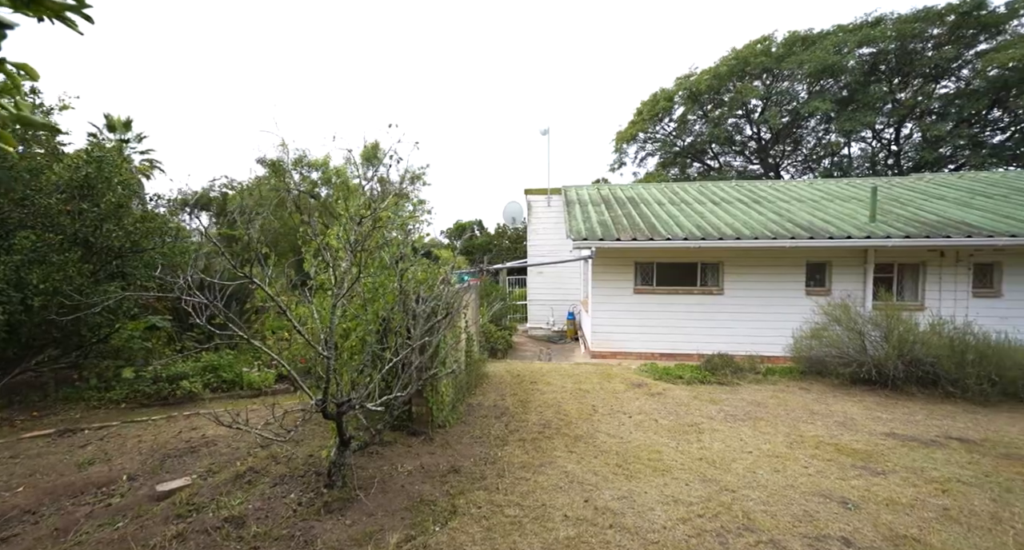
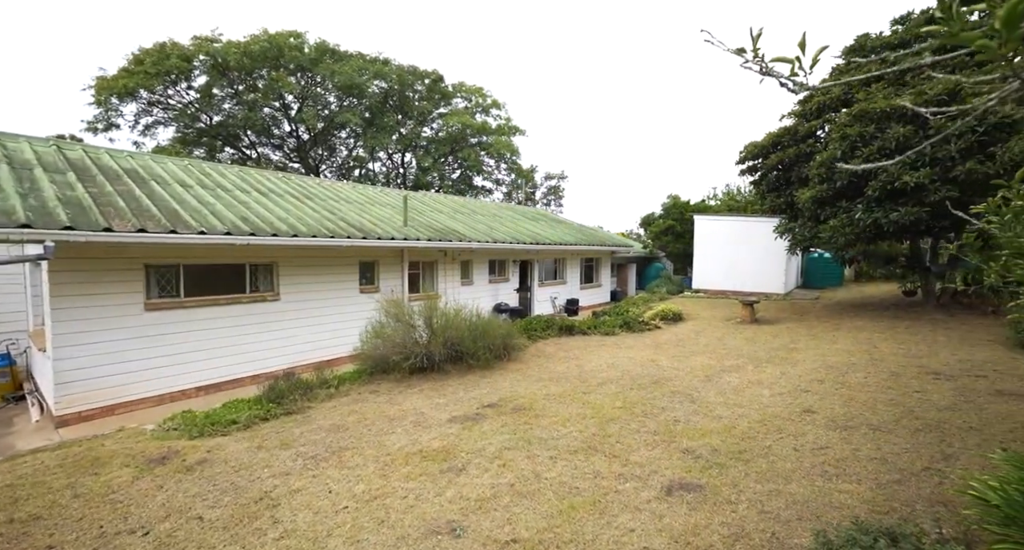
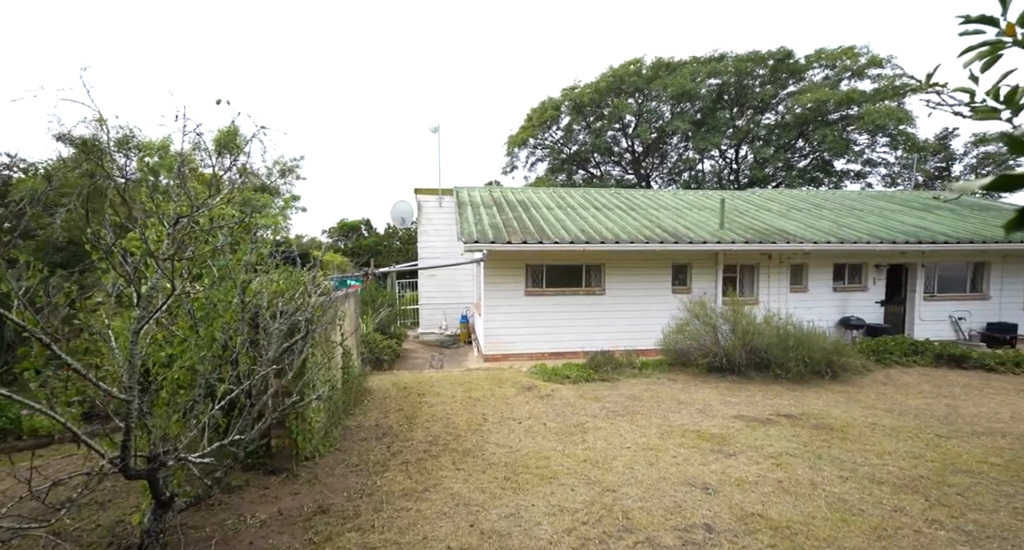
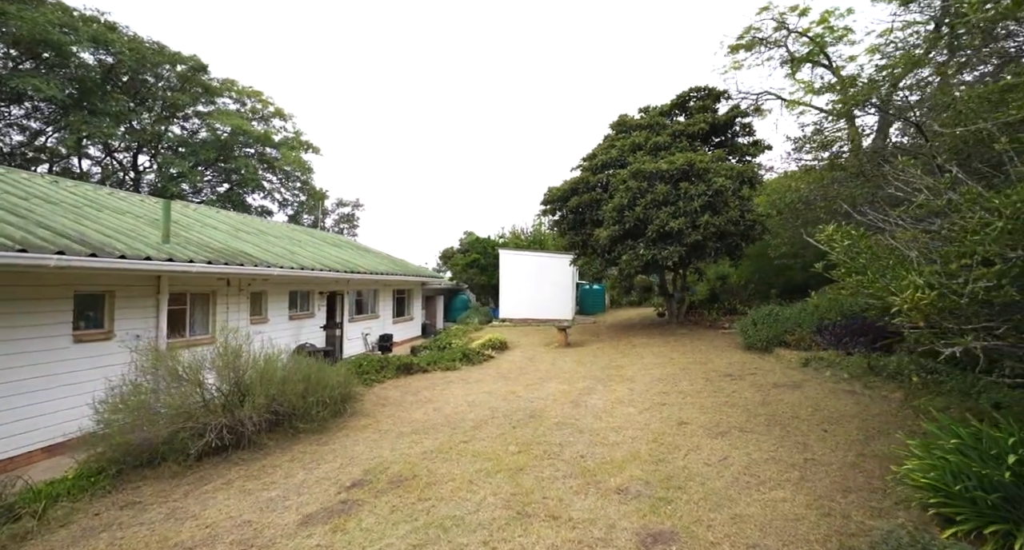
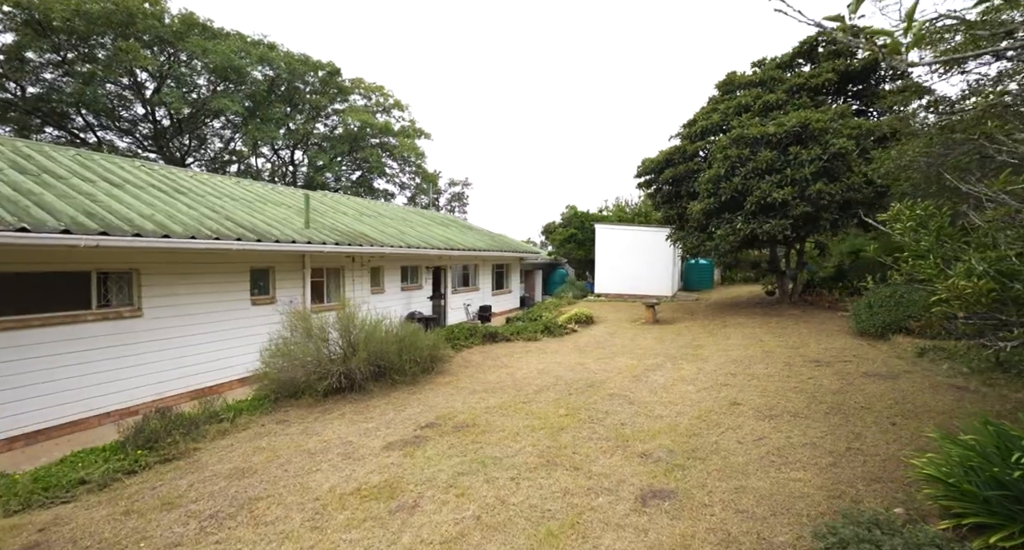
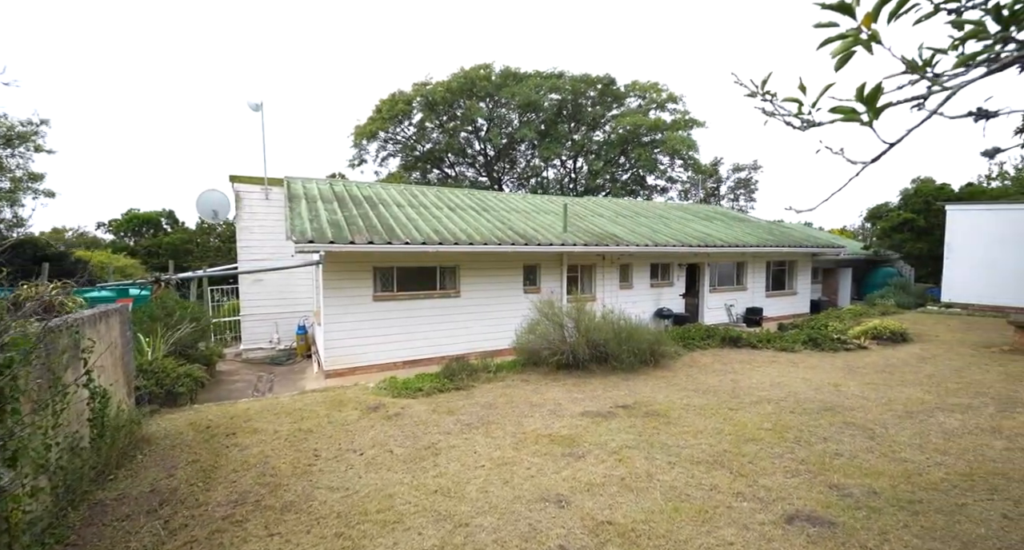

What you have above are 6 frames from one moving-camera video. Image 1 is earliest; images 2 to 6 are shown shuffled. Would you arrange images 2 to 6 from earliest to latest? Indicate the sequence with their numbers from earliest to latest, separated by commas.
3, 6, 2, 5, 4
